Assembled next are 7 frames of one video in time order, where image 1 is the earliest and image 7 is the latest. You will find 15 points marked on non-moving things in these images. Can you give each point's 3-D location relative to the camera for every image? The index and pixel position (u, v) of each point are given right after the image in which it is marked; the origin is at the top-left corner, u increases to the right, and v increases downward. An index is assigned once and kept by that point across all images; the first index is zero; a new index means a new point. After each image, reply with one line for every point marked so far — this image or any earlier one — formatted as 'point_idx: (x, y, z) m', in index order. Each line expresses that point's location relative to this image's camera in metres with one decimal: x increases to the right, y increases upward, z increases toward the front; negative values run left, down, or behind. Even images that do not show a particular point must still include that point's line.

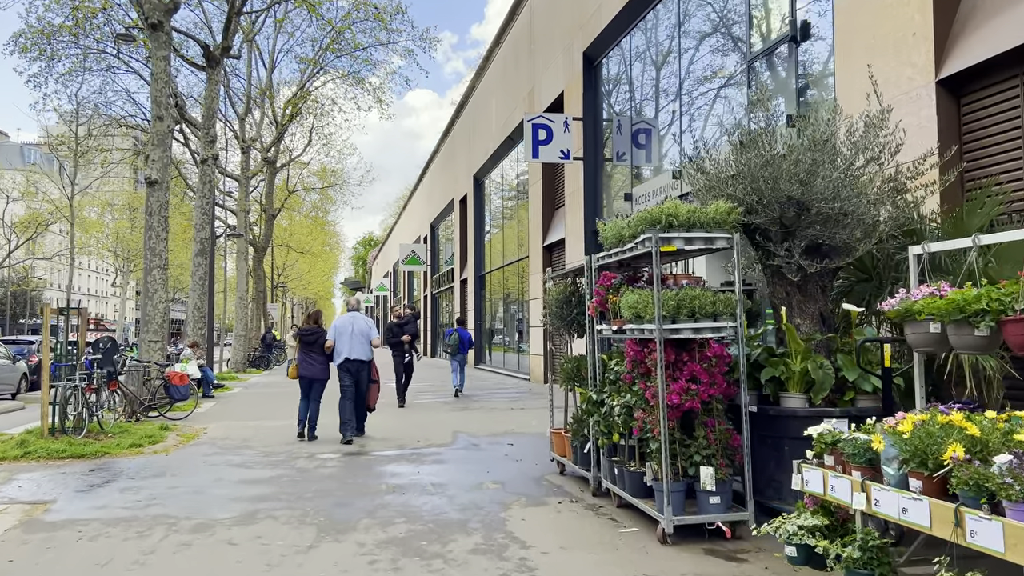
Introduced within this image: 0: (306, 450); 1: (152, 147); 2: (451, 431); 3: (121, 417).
0: (-2.2, -1.7, +8.0) m
1: (-6.3, +2.5, +13.4) m
2: (-0.8, -1.7, +9.2) m
3: (-5.6, -1.9, +10.8) m
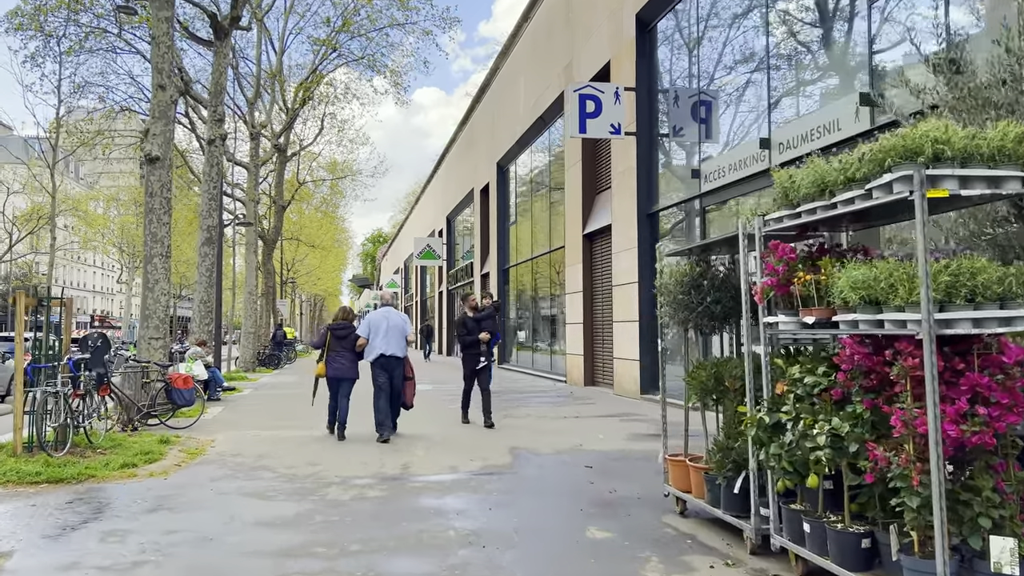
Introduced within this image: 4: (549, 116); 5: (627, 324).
0: (-1.5, -1.6, +6.4) m
1: (-5.6, +2.6, +11.9) m
2: (-0.1, -1.6, +7.6) m
3: (-4.9, -1.7, +9.3) m
4: (+0.9, +4.2, +18.5) m
5: (+1.9, -0.6, +12.8) m
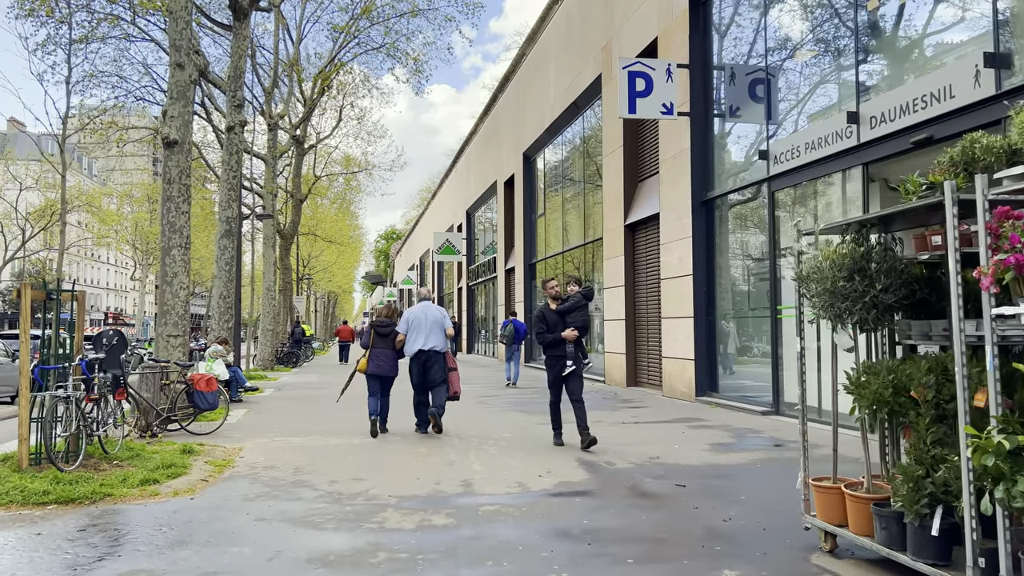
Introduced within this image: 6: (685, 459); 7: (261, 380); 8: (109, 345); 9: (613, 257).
0: (-0.9, -1.5, +5.6) m
1: (-4.9, +2.7, +11.0) m
2: (+0.5, -1.5, +6.7) m
3: (-4.2, -1.6, +8.5) m
4: (+1.6, +4.3, +17.5) m
5: (+2.6, -0.5, +11.9) m
6: (+1.5, -1.5, +6.7) m
7: (-6.0, -2.2, +18.2) m
8: (-3.9, -0.5, +7.3) m
9: (+2.0, +0.6, +14.9) m
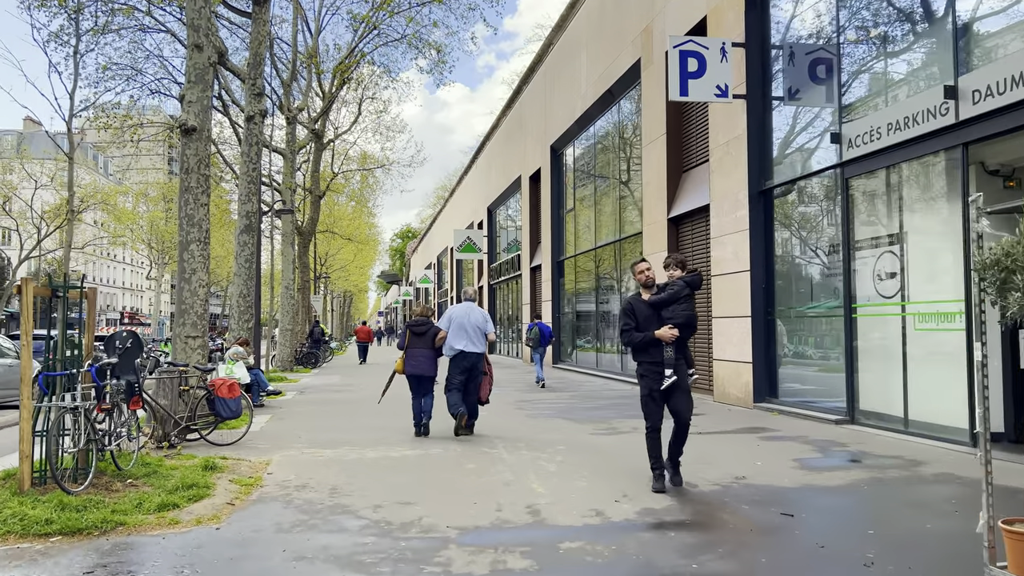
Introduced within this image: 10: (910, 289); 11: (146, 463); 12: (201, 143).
0: (-0.4, -1.5, +4.8) m
1: (-4.4, +2.8, +10.3) m
2: (+1.0, -1.5, +5.9) m
3: (-3.7, -1.6, +7.8) m
4: (+2.3, +4.4, +16.7) m
5: (+3.2, -0.5, +11.0) m
6: (+2.0, -1.5, +5.9) m
7: (-5.3, -2.2, +17.5) m
8: (-3.4, -0.5, +6.5) m
9: (+2.6, +0.6, +14.0) m
10: (+4.2, 0.0, +8.1) m
11: (-3.1, -1.5, +6.5) m
12: (-4.2, +2.0, +10.3) m
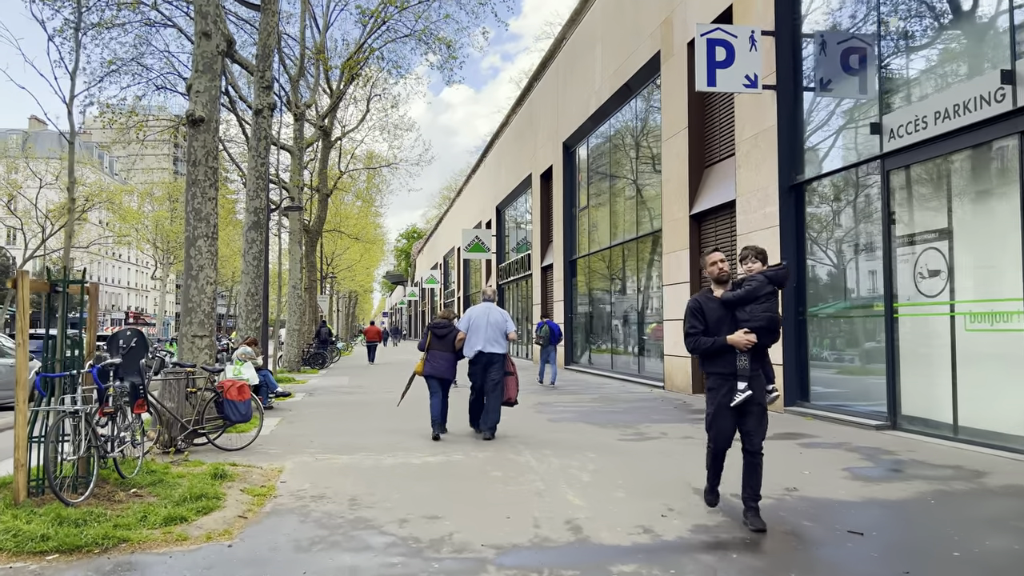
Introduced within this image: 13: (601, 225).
0: (-0.2, -1.4, +4.3) m
1: (-4.1, +2.8, +9.9) m
2: (+1.3, -1.5, +5.5) m
3: (-3.5, -1.6, +7.3) m
4: (+2.6, +4.4, +16.2) m
5: (+3.5, -0.4, +10.5) m
6: (+2.3, -1.5, +5.4) m
7: (-5.0, -2.1, +17.1) m
8: (-3.1, -0.5, +6.1) m
9: (+2.9, +0.7, +13.6) m
10: (+4.5, 0.0, +7.7) m
11: (-2.9, -1.5, +6.1) m
12: (-3.9, +2.0, +9.9) m
13: (+2.2, +1.6, +19.2) m
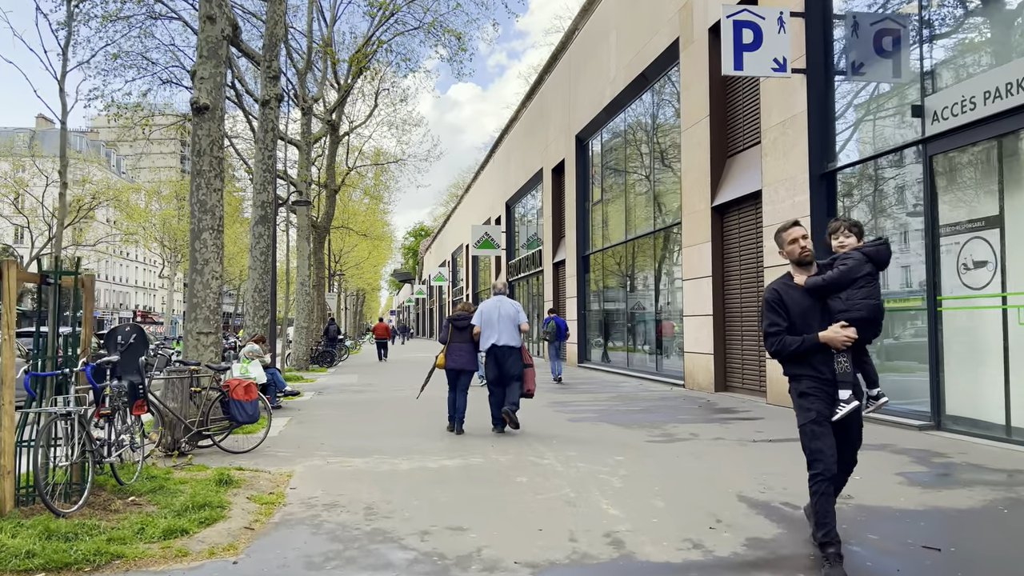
0: (0.0, -1.4, +3.9) m
1: (-3.9, +2.9, +9.5) m
2: (+1.5, -1.4, +5.0) m
3: (-3.3, -1.5, +6.9) m
4: (+2.9, +4.5, +15.8) m
5: (+3.7, -0.4, +10.1) m
6: (+2.5, -1.4, +5.0) m
7: (-4.7, -2.1, +16.7) m
8: (-2.9, -0.4, +5.7) m
9: (+3.2, +0.7, +13.1) m
10: (+4.7, +0.1, +7.2) m
11: (-2.7, -1.4, +5.7) m
12: (-3.7, +2.1, +9.5) m
13: (+2.5, +1.7, +18.8) m
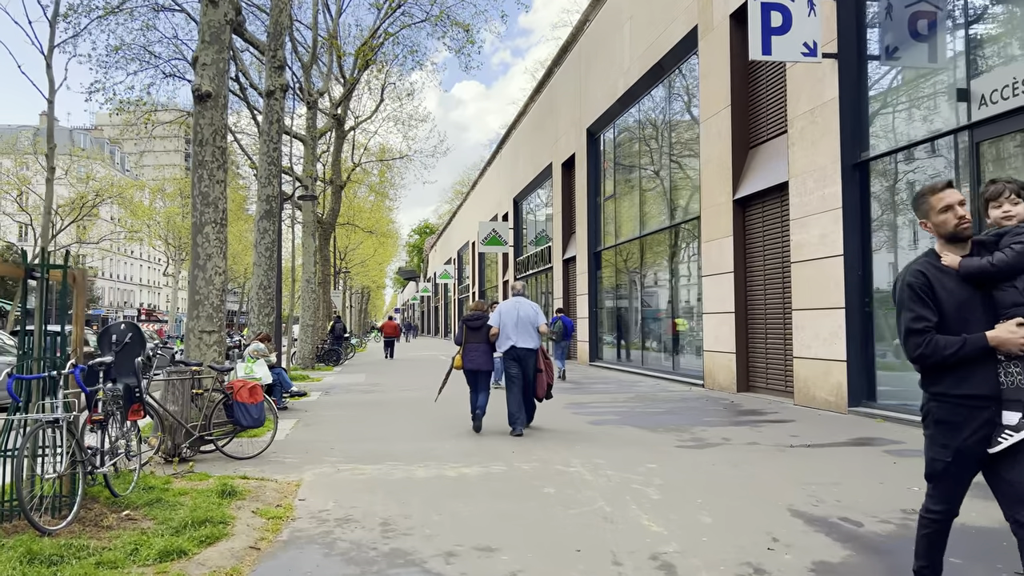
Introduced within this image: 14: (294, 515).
0: (+0.2, -1.3, +3.5) m
1: (-3.7, +2.9, +9.0) m
2: (+1.7, -1.4, +4.6) m
3: (-3.1, -1.5, +6.5) m
4: (+3.1, +4.6, +15.3) m
5: (+3.9, -0.3, +9.6) m
6: (+2.6, -1.3, +4.5) m
7: (-4.5, -2.0, +16.3) m
8: (-2.7, -0.4, +5.3) m
9: (+3.4, +0.8, +12.6) m
10: (+4.9, +0.1, +6.7) m
11: (-2.5, -1.4, +5.3) m
12: (-3.5, +2.1, +9.1) m
13: (+2.8, +1.8, +18.3) m
14: (-1.4, -1.4, +4.8) m
